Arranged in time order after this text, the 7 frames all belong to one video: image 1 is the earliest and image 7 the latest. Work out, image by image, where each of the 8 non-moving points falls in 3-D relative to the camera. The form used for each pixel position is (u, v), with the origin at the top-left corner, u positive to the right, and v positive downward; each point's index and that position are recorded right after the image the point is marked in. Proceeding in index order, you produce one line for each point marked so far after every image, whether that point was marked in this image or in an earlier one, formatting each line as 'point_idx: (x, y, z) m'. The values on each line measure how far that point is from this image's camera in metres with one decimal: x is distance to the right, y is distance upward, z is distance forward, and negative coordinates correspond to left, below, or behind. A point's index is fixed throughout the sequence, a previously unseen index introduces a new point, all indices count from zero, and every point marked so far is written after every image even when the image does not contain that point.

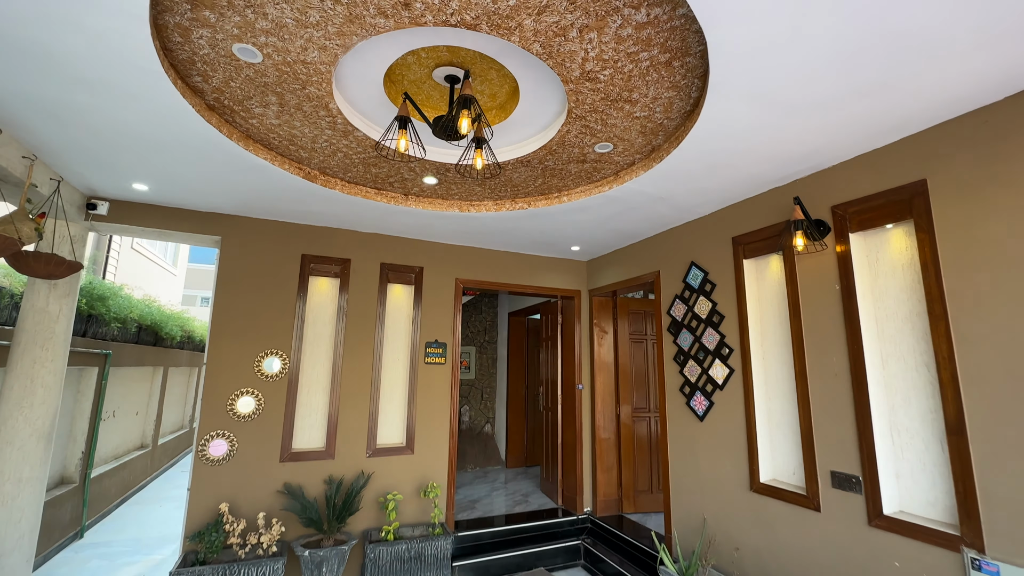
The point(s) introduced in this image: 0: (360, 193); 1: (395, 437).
0: (-1.1, +0.7, +3.4) m
1: (-1.1, -1.4, +4.2) m
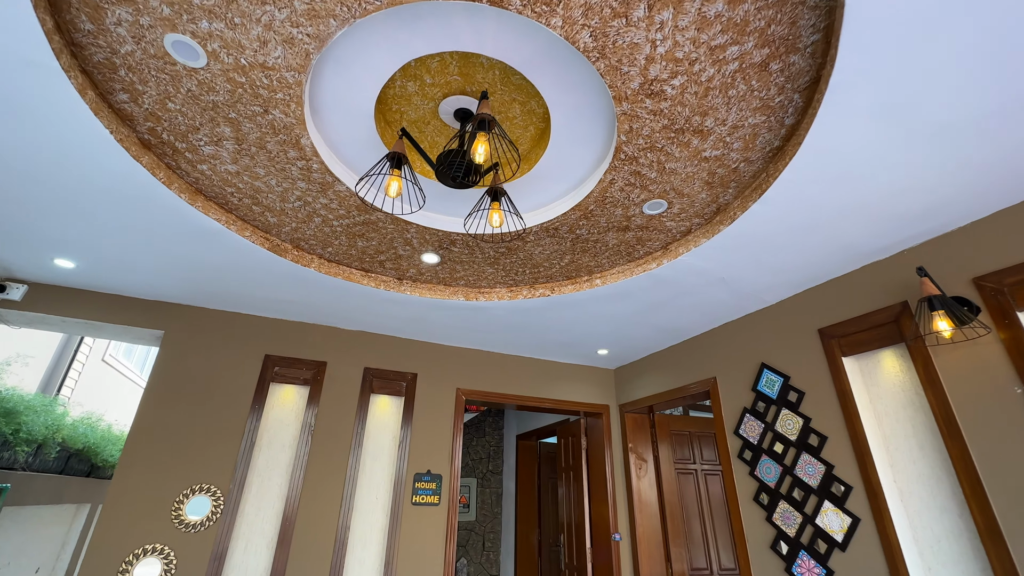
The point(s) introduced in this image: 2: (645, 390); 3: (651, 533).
0: (-1.0, +0.1, +2.7) m
1: (-1.0, -2.2, +2.9) m
2: (+1.2, -0.9, +3.9) m
3: (+1.2, -2.0, +3.7) m
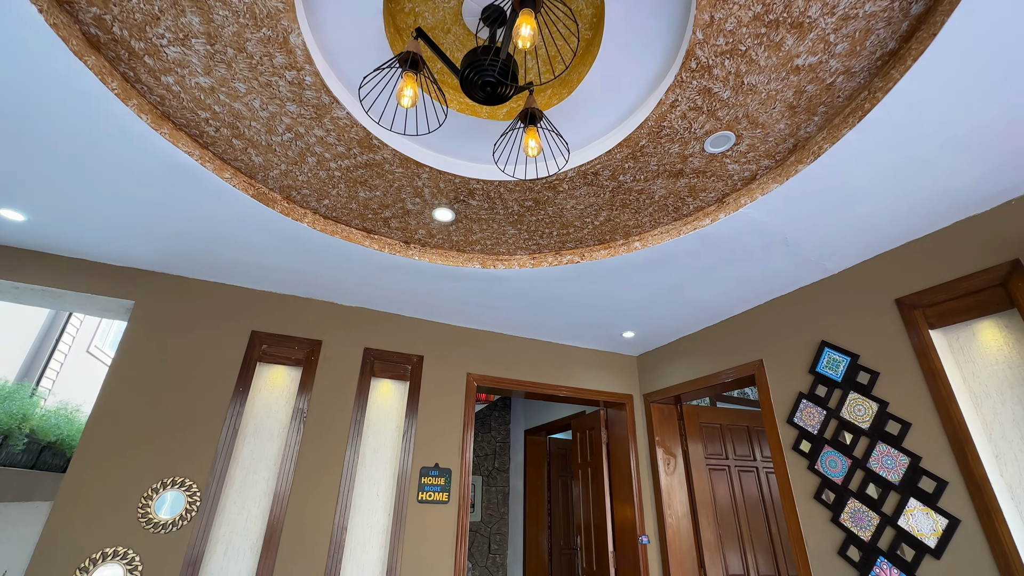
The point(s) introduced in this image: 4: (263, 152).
0: (-0.9, +0.3, +2.3) m
1: (-0.8, -2.0, +2.5) m
2: (+1.3, -0.7, +3.5) m
3: (+1.3, -1.9, +3.3) m
4: (-1.1, +0.6, +1.9) m
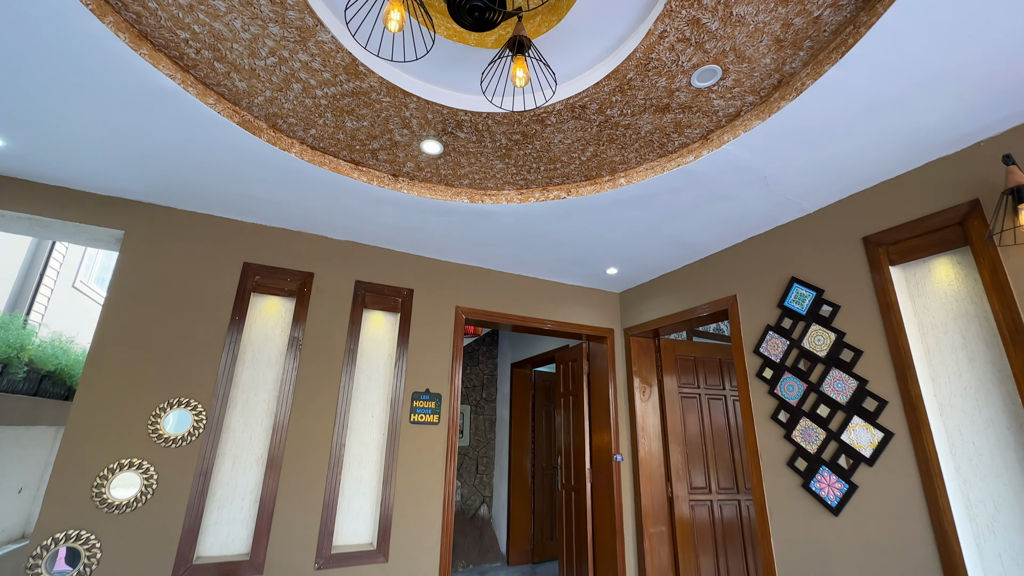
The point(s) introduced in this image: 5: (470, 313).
0: (-1.0, +0.6, +2.3) m
1: (-0.9, -1.6, +2.8) m
2: (+1.2, -0.2, +3.7) m
3: (+1.2, -1.4, +3.7) m
4: (-1.1, +0.9, +1.8) m
5: (-0.3, -0.2, +3.4) m
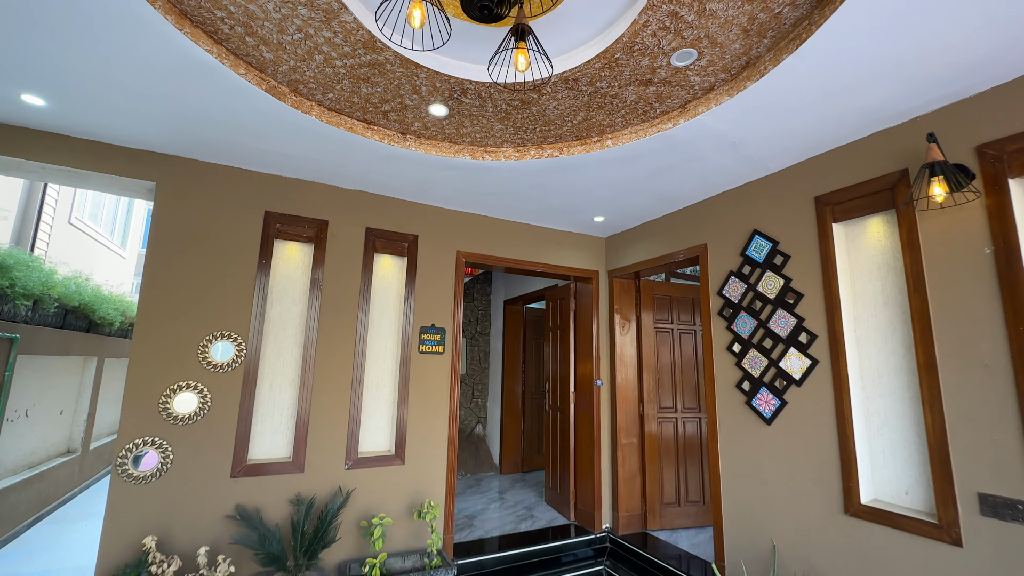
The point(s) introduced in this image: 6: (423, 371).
0: (-1.0, +0.9, +2.6) m
1: (-1.0, -1.2, +3.4) m
2: (+1.1, +0.3, +4.1) m
3: (+1.1, -0.9, +4.2) m
4: (-1.1, +1.1, +2.1) m
5: (-0.4, +0.3, +3.8) m
6: (-0.7, -0.6, +3.5) m
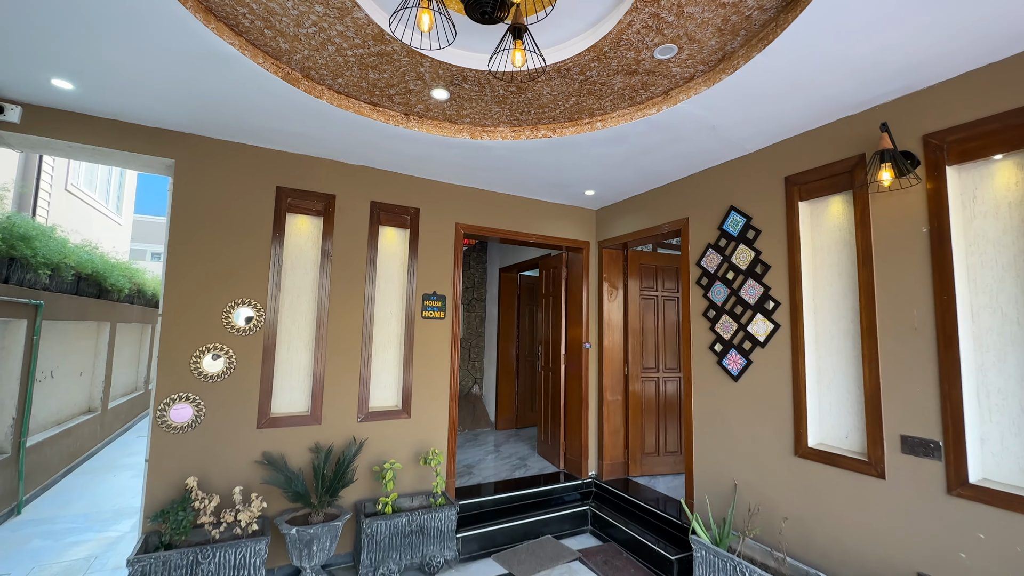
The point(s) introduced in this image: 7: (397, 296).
0: (-1.0, +1.1, +2.8) m
1: (-1.0, -0.9, +3.7) m
2: (+1.1, +0.6, +4.3) m
3: (+1.1, -0.6, +4.6) m
4: (-1.1, +1.2, +2.2) m
5: (-0.4, +0.5, +4.0) m
6: (-0.7, -0.4, +3.8) m
7: (-1.0, -0.1, +3.8) m
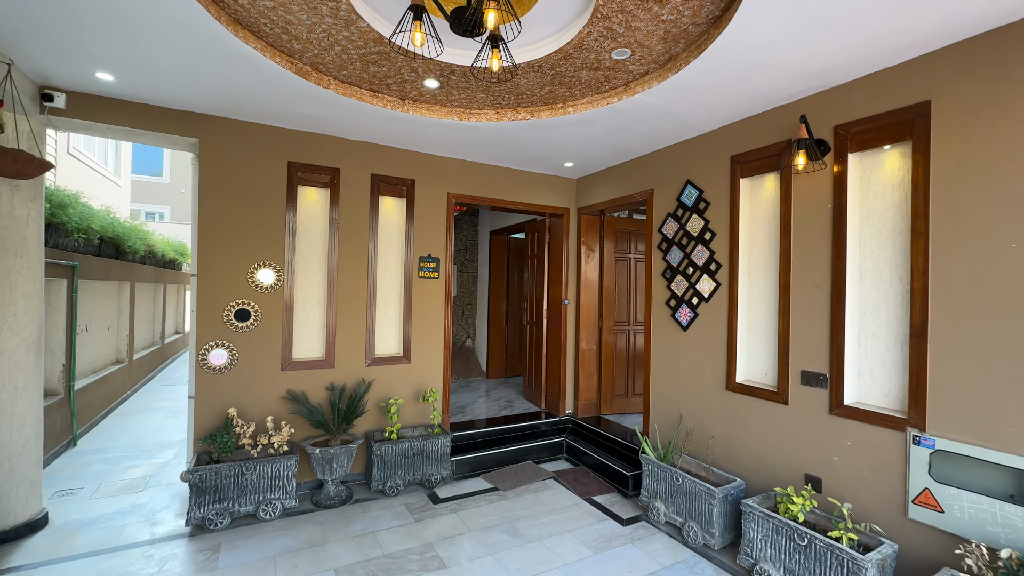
0: (-1.1, +1.4, +3.2) m
1: (-1.2, -0.6, +4.3) m
2: (+0.9, +1.0, +4.8) m
3: (+0.9, -0.1, +5.1) m
4: (-1.2, +1.4, +2.6) m
5: (-0.5, +0.9, +4.5) m
6: (-0.9, 0.0, +4.3) m
7: (-1.1, +0.3, +4.3) m
